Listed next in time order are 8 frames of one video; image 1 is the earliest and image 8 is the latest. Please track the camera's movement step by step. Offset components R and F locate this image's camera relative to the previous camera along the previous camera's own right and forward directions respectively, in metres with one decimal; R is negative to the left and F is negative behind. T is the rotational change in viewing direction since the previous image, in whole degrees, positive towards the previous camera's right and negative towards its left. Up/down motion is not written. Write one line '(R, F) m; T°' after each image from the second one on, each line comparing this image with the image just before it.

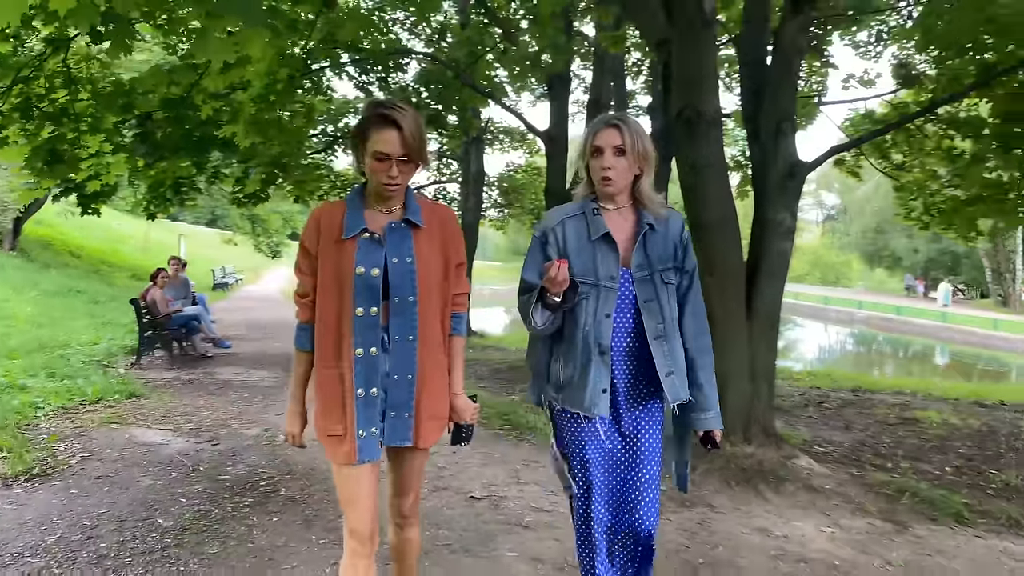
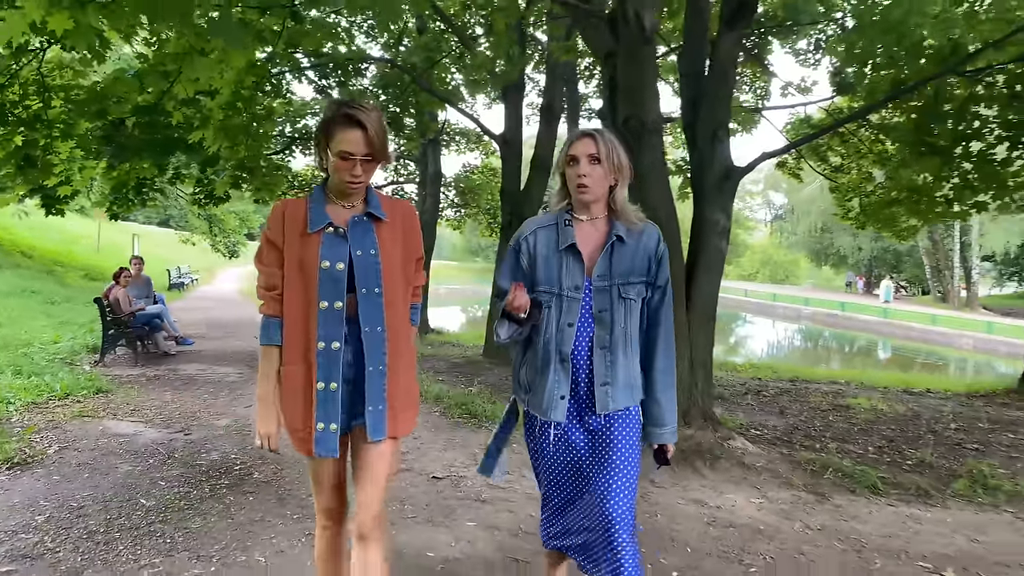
(0.0, -0.4) m; +3°
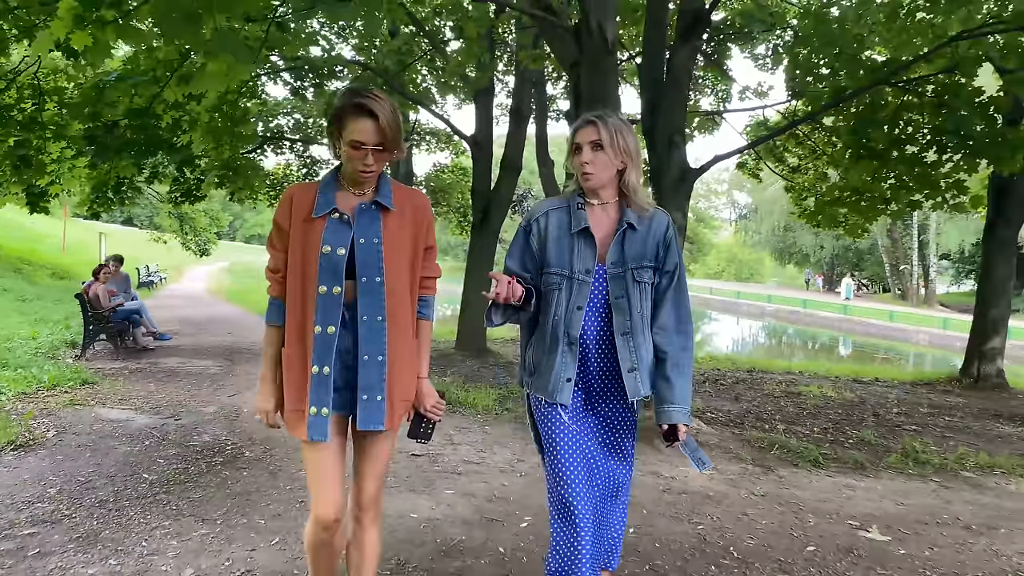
(0.0, -0.4) m; +2°
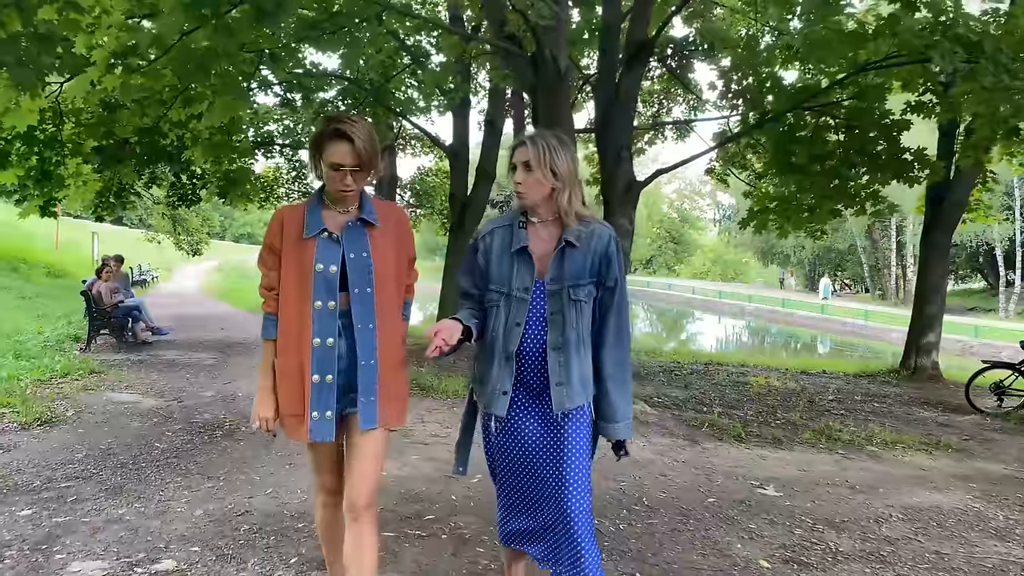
(+0.2, -0.8) m; +1°
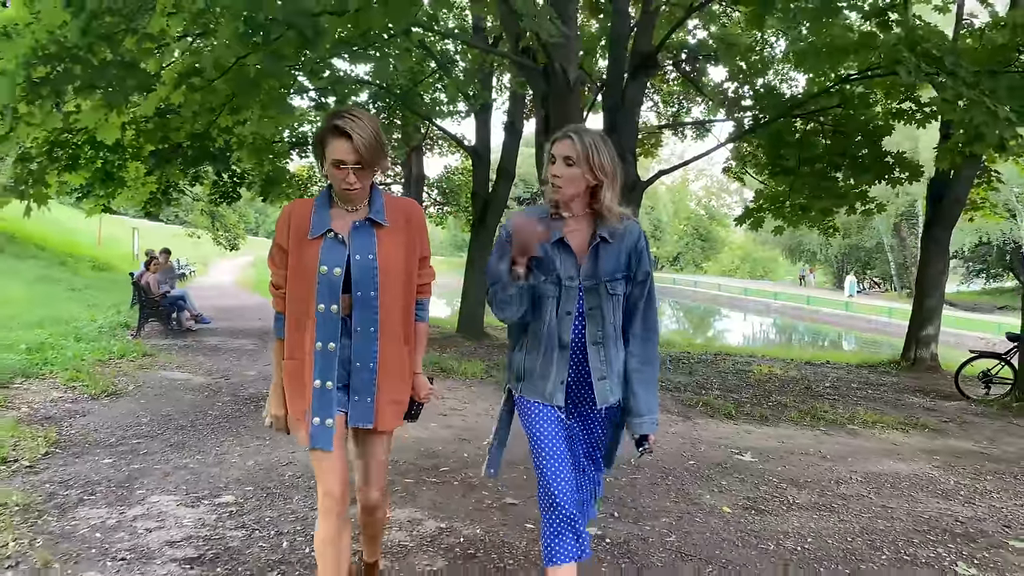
(+0.1, -0.7) m; -2°
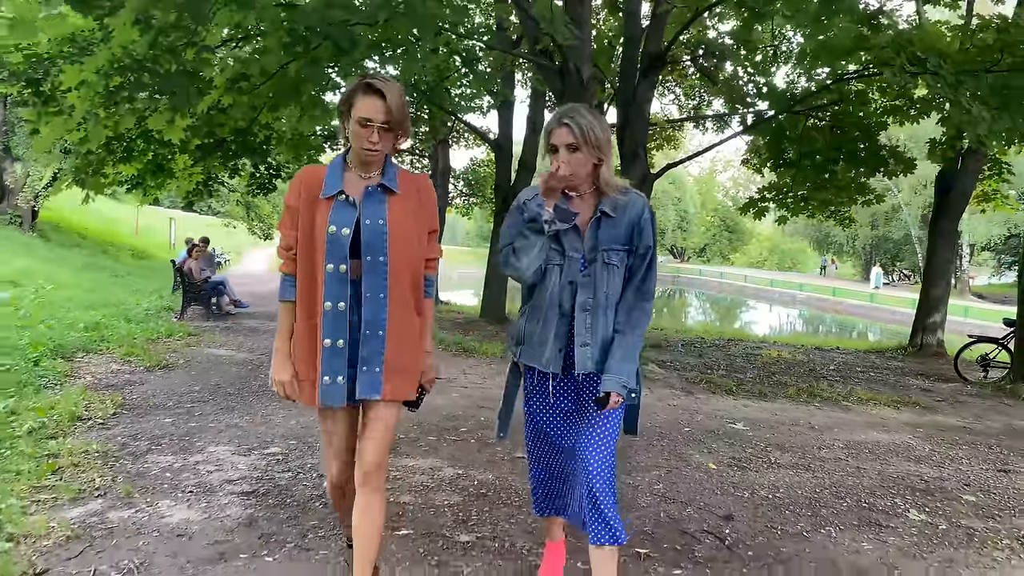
(+0.1, -0.6) m; -2°
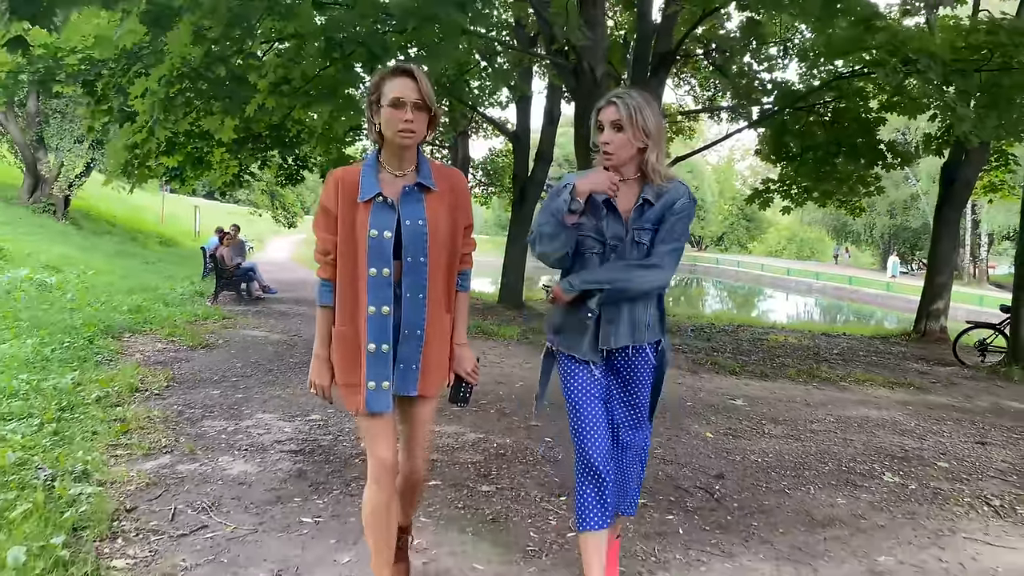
(0.0, -0.5) m; -1°
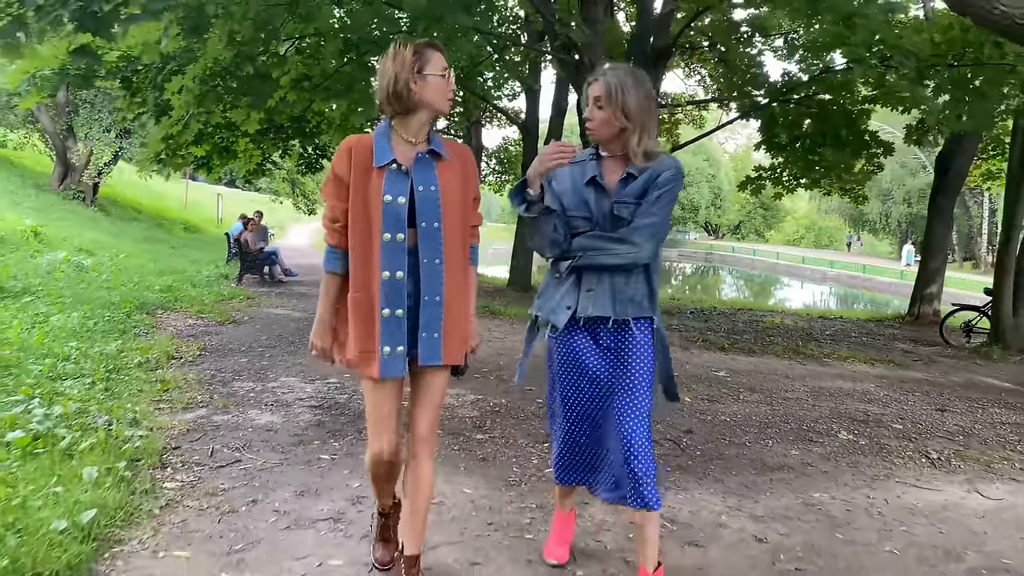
(+0.1, -0.6) m; -1°
